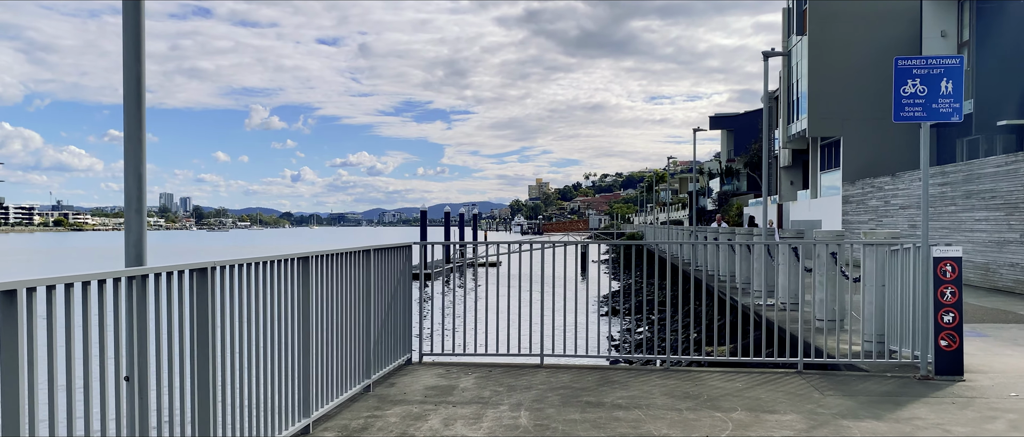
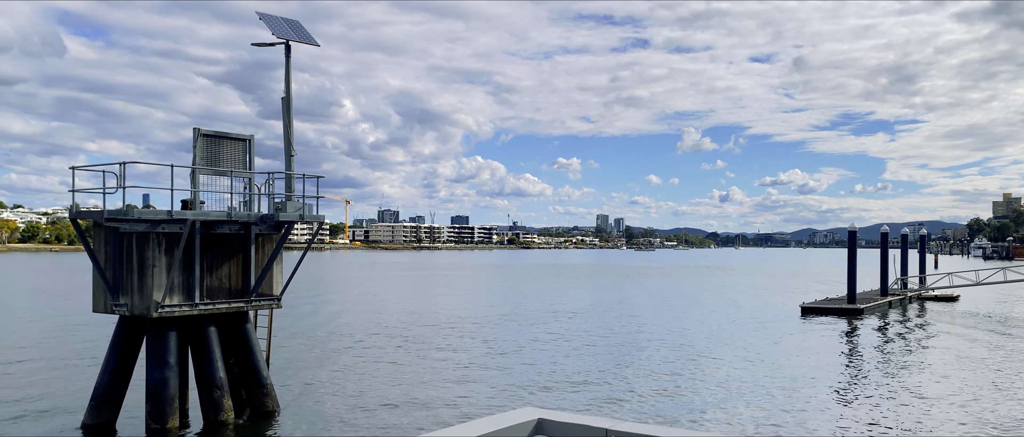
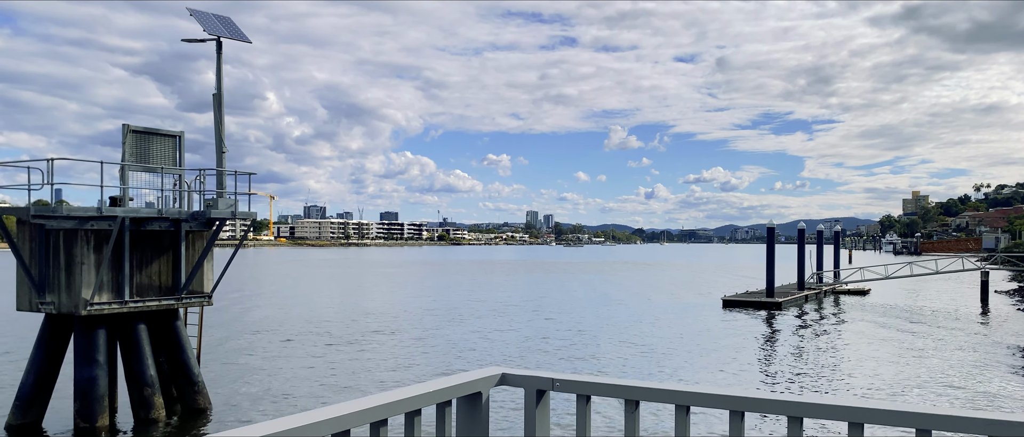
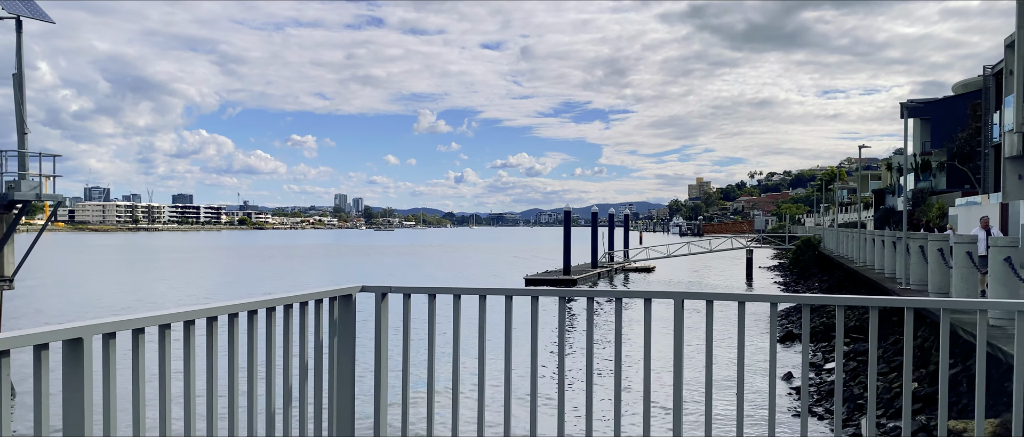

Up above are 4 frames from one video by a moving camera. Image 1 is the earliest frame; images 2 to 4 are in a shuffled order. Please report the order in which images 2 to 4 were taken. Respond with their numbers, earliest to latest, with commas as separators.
4, 3, 2
